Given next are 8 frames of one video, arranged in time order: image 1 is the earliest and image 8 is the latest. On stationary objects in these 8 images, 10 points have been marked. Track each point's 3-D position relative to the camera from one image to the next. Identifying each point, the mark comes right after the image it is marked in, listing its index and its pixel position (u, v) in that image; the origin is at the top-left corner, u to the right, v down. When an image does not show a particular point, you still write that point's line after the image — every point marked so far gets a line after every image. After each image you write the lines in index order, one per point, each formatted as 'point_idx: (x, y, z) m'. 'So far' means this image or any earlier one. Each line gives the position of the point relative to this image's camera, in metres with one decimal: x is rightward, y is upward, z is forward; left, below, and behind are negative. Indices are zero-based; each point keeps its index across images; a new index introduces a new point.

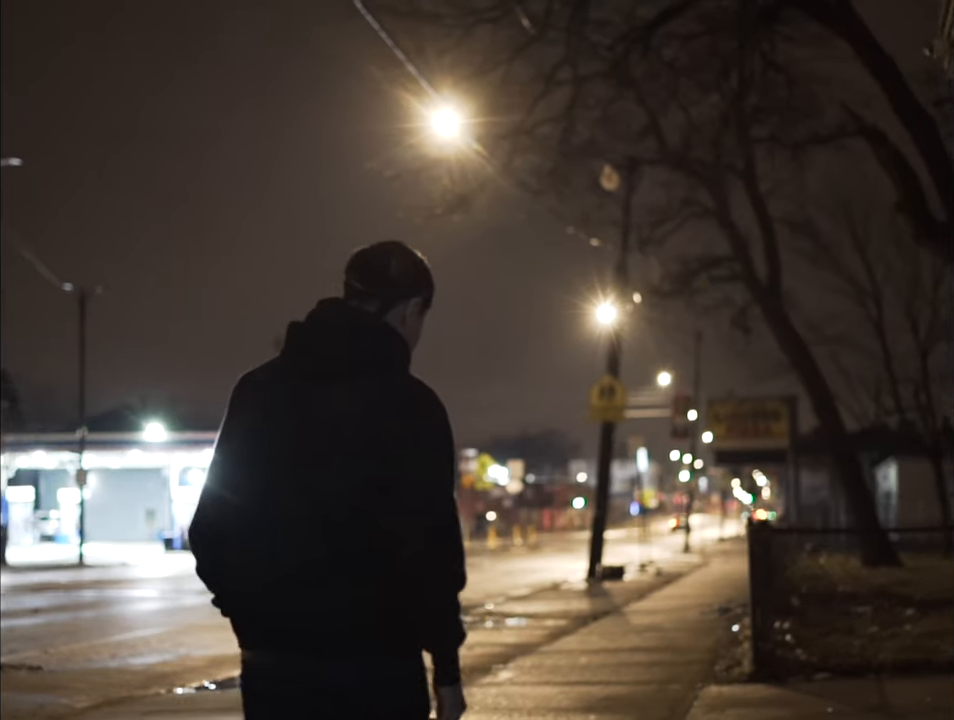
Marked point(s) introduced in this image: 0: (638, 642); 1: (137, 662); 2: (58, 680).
0: (+1.7, -2.9, +16.2) m
1: (-3.3, -3.0, +15.3) m
2: (-3.6, -2.8, +13.5) m
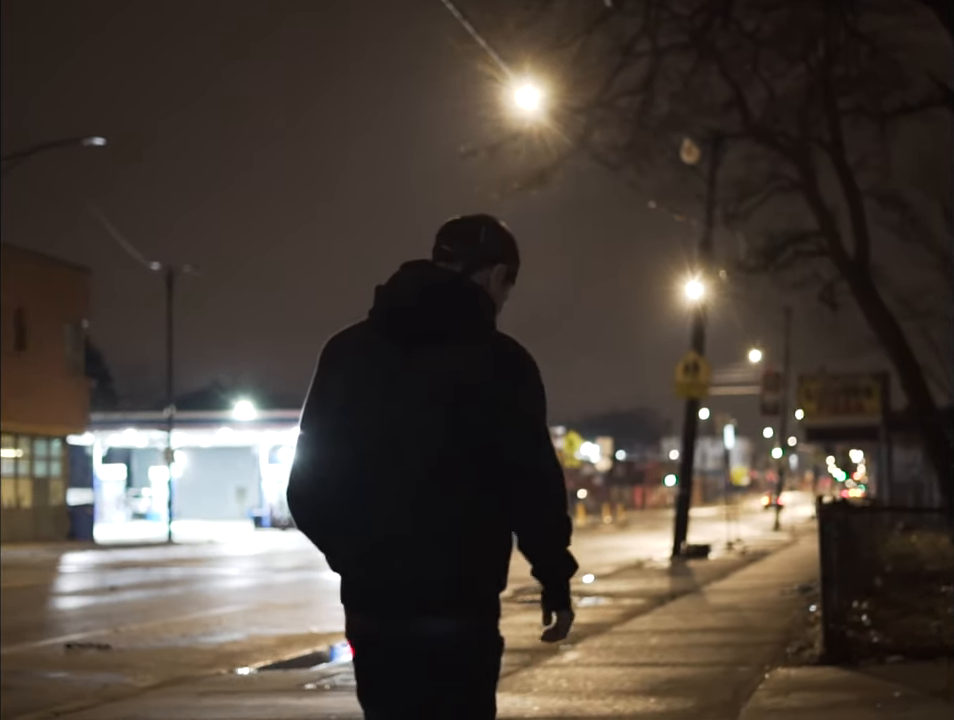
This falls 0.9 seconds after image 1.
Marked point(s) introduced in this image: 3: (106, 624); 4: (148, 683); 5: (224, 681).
0: (+2.4, -2.7, +15.9) m
1: (-2.7, -2.8, +15.3) m
2: (-3.1, -2.6, +13.5) m
3: (-4.0, -2.8, +16.6) m
4: (-2.4, -2.4, +11.5) m
5: (-1.8, -2.3, +10.9) m
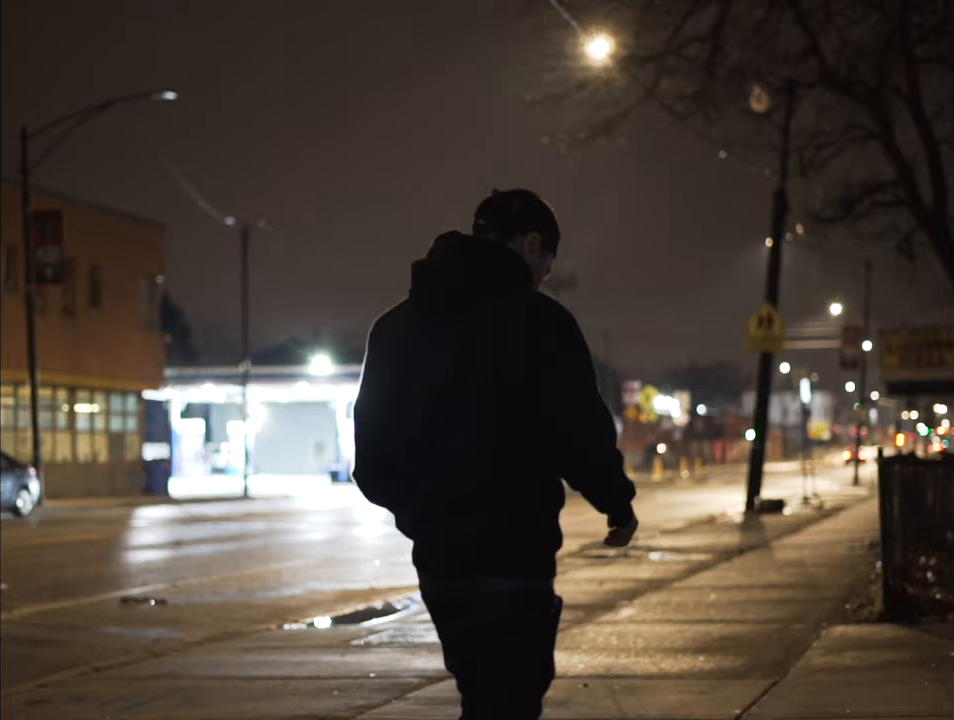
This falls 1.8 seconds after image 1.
0: (+3.0, -2.2, +15.6) m
1: (-2.1, -2.3, +15.3) m
2: (-2.6, -2.2, +13.5) m
3: (-3.3, -2.4, +16.7) m
4: (-2.0, -2.0, +11.5) m
5: (-1.4, -1.9, +10.8) m
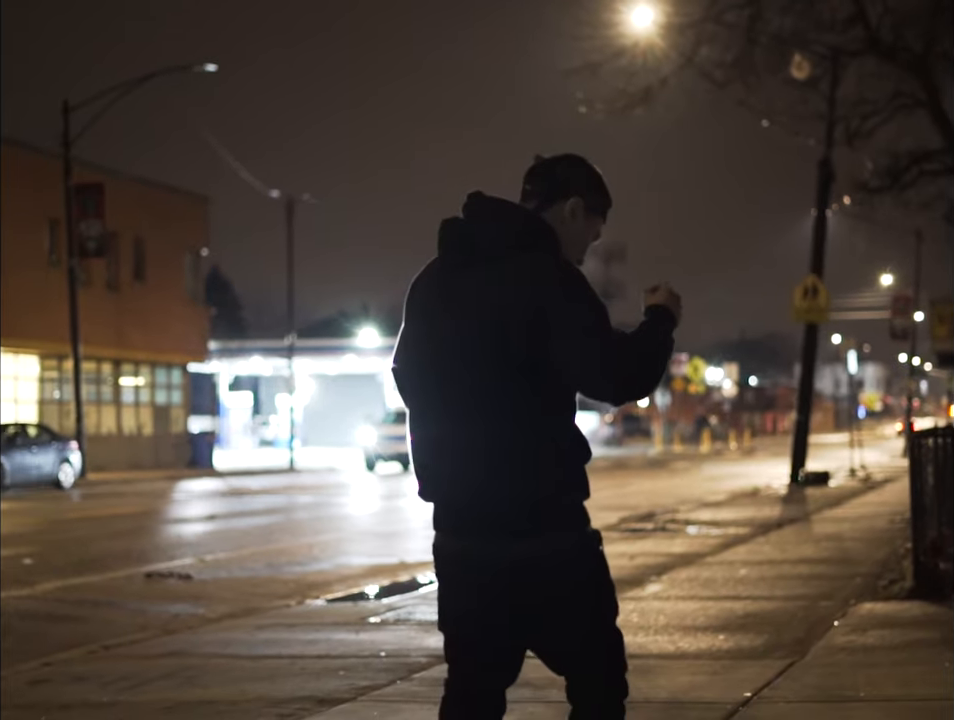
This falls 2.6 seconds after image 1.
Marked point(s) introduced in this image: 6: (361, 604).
0: (+3.3, -1.9, +15.4) m
1: (-1.8, -2.1, +15.2) m
2: (-2.4, -2.0, +13.4) m
3: (-3.0, -2.1, +16.6) m
4: (-1.9, -1.8, +11.4) m
5: (-1.3, -1.7, +10.7) m
6: (-0.8, -1.8, +11.3) m
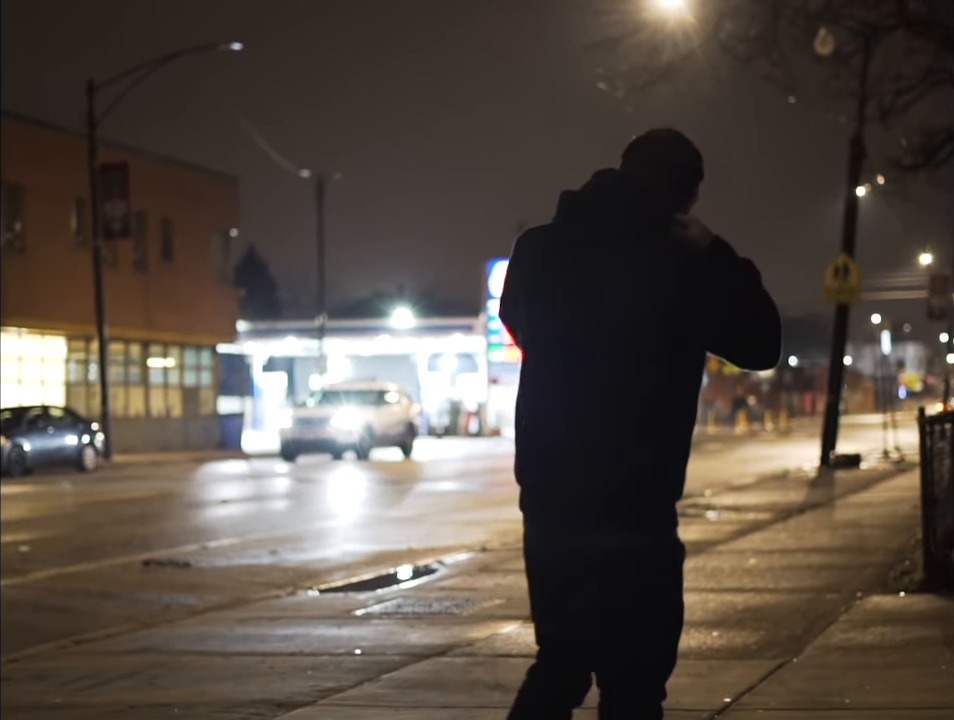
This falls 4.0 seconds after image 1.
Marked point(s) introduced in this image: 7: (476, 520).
0: (+3.3, -1.7, +15.0) m
1: (-1.7, -1.9, +14.9) m
2: (-2.3, -1.8, +13.2) m
3: (-2.9, -1.9, +16.4) m
4: (-1.9, -1.7, +11.1) m
5: (-1.3, -1.6, +10.4) m
6: (-0.9, -1.7, +11.0) m
7: (0.0, -2.0, +19.3) m
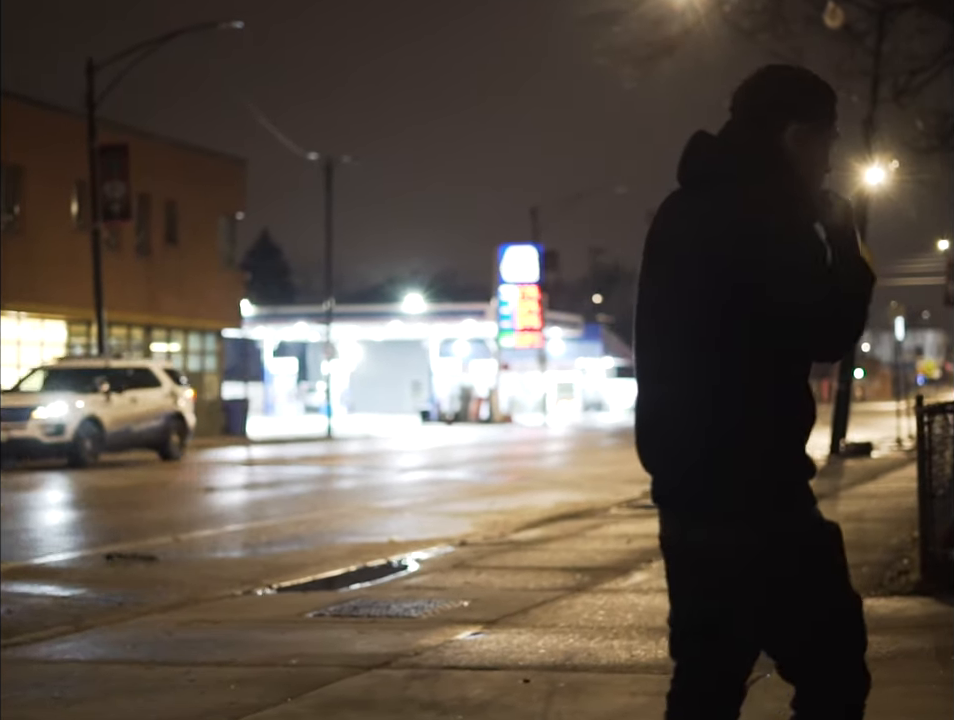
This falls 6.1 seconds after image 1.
0: (+3.2, -1.6, +14.3) m
1: (-1.9, -1.8, +14.3) m
2: (-2.5, -1.7, +12.5) m
3: (-3.1, -1.7, +15.7) m
4: (-2.1, -1.6, +10.4) m
5: (-1.6, -1.5, +9.8) m
6: (-1.1, -1.6, +10.3) m
7: (-0.1, -1.8, +18.7) m
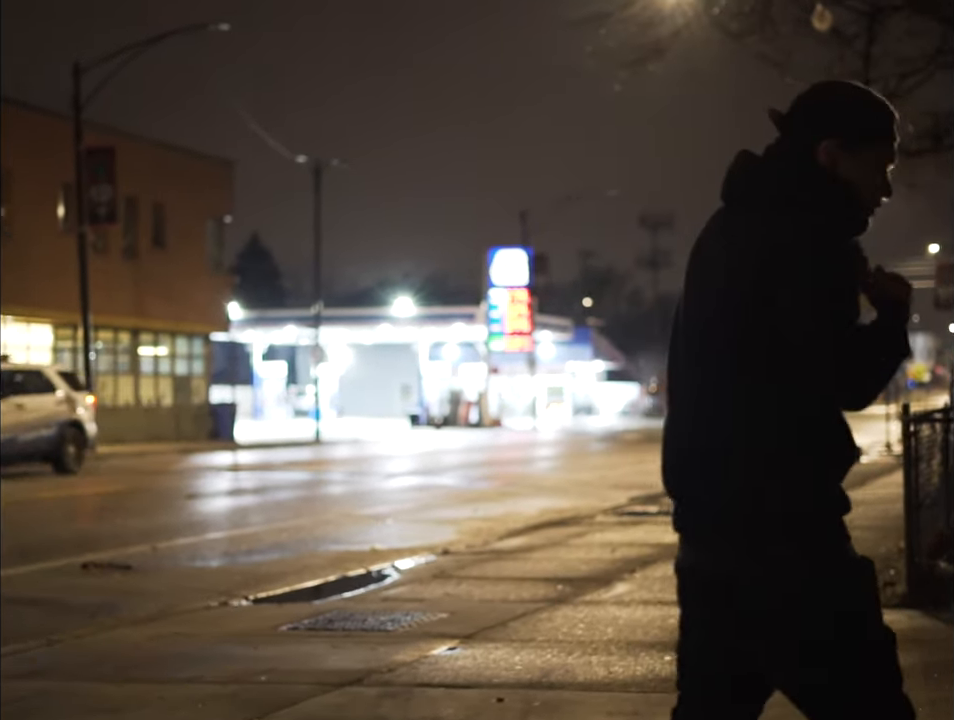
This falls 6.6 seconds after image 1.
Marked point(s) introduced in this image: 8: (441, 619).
0: (+3.0, -1.7, +14.1) m
1: (-2.1, -1.8, +14.1) m
2: (-2.7, -1.8, +12.4) m
3: (-3.2, -1.8, +15.6) m
4: (-2.3, -1.7, +10.3) m
5: (-1.7, -1.6, +9.6) m
6: (-1.2, -1.6, +10.1) m
7: (-0.3, -1.9, +18.5) m
8: (-0.2, -1.5, +9.3) m
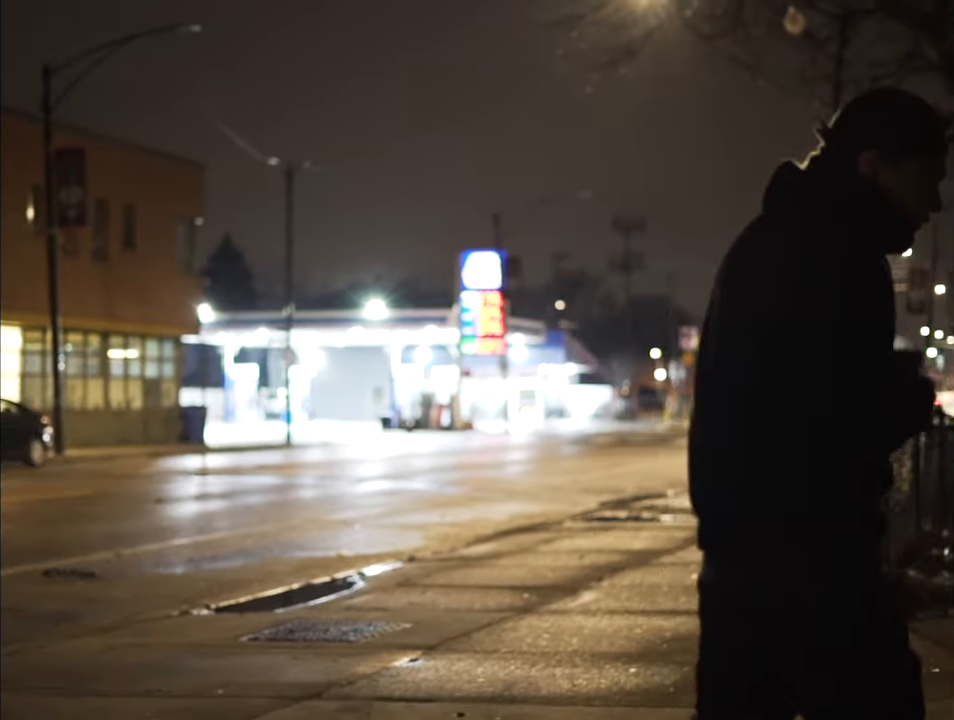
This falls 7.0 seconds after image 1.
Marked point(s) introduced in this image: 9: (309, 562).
0: (+2.7, -1.7, +14.1) m
1: (-2.4, -1.9, +13.9) m
2: (-2.9, -1.8, +12.2) m
3: (-3.6, -1.8, +15.4) m
4: (-2.5, -1.7, +10.1) m
5: (-1.9, -1.6, +9.5) m
6: (-1.4, -1.6, +10.0) m
7: (-0.7, -1.9, +18.4) m
8: (-0.4, -1.6, +9.2) m
9: (-1.6, -1.9, +14.6) m
